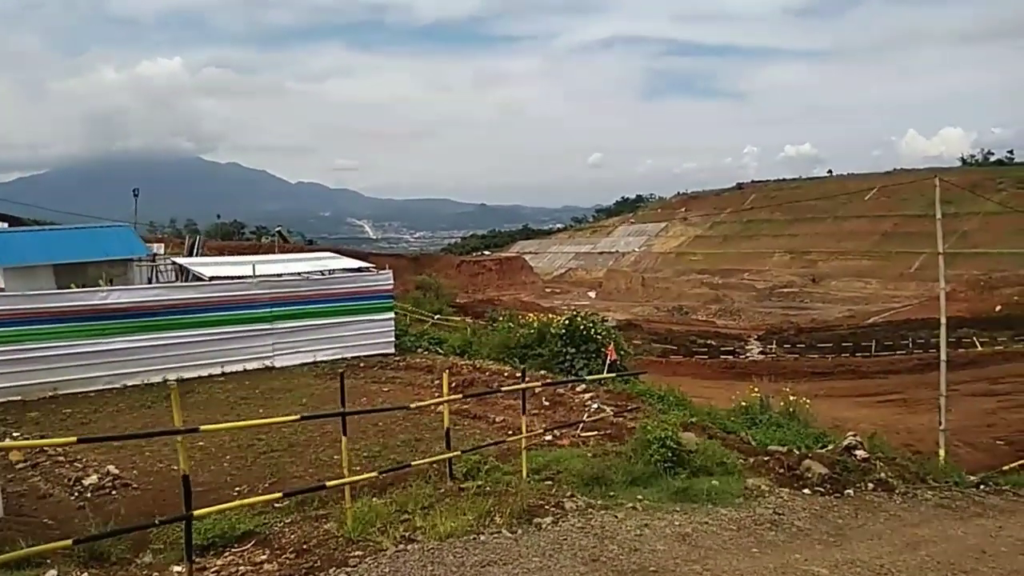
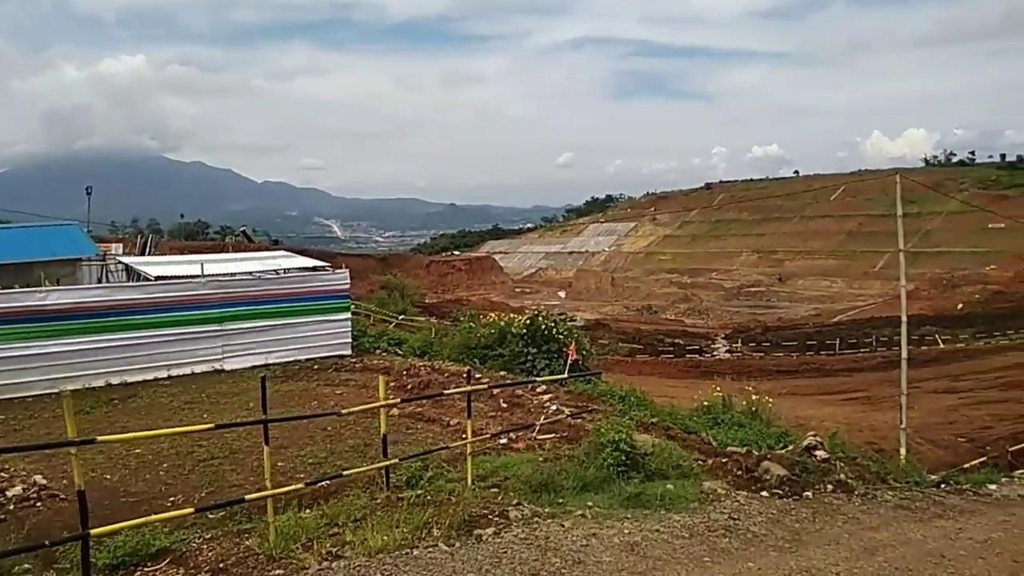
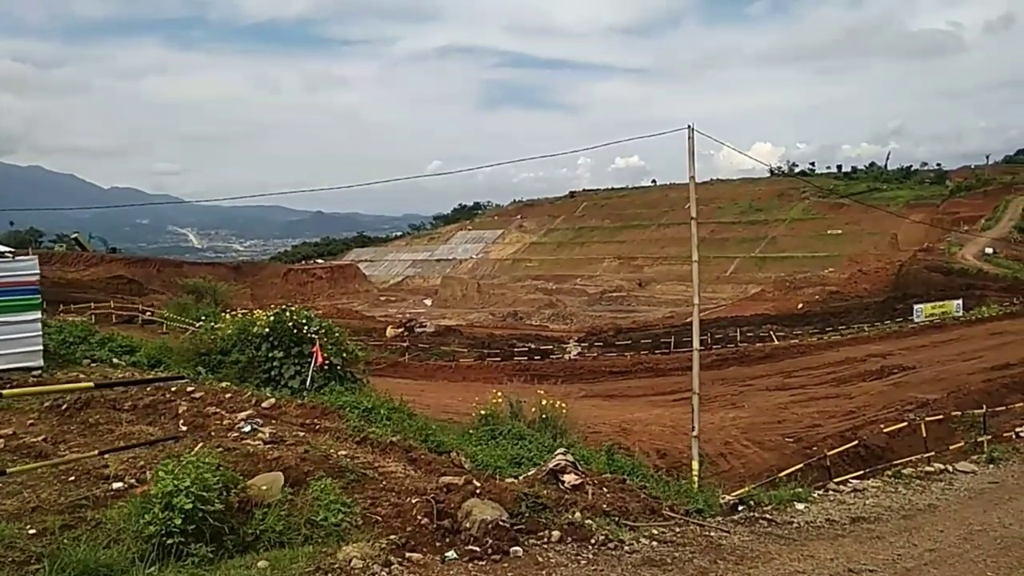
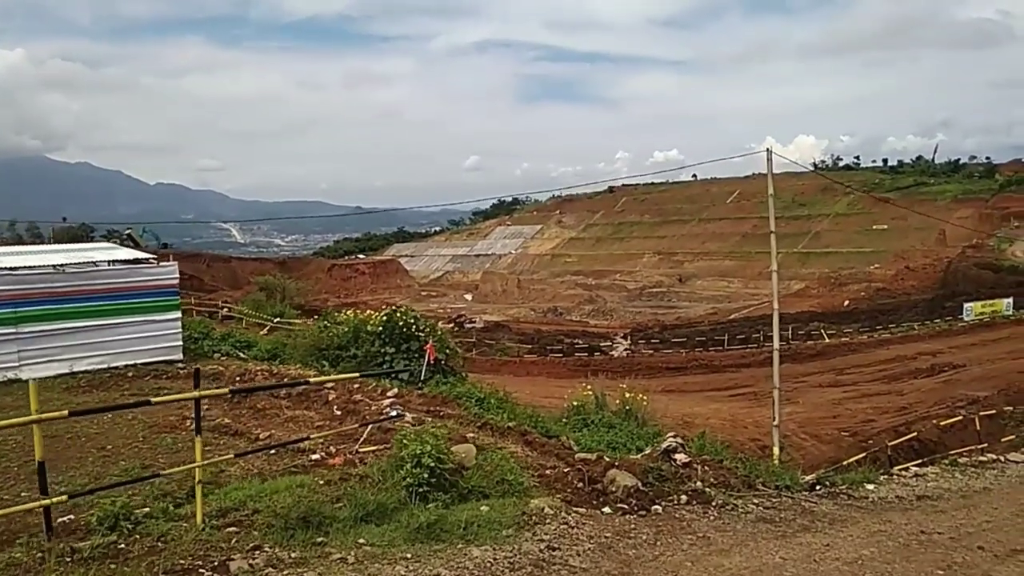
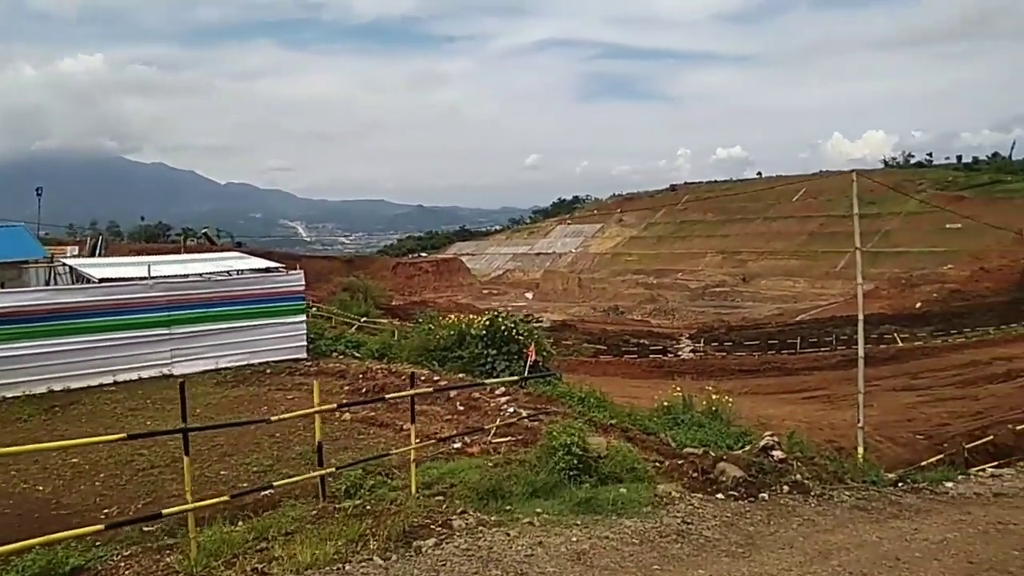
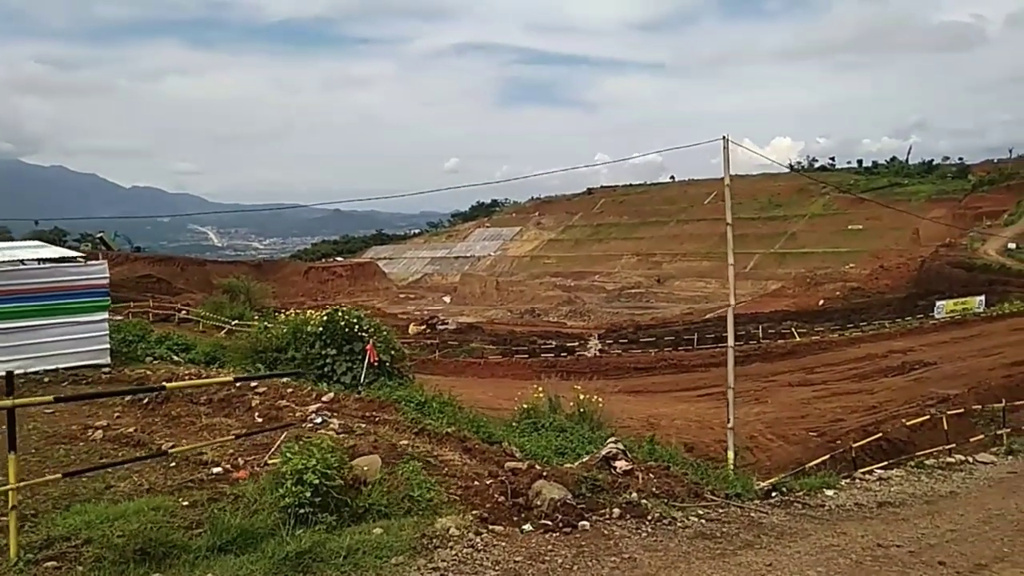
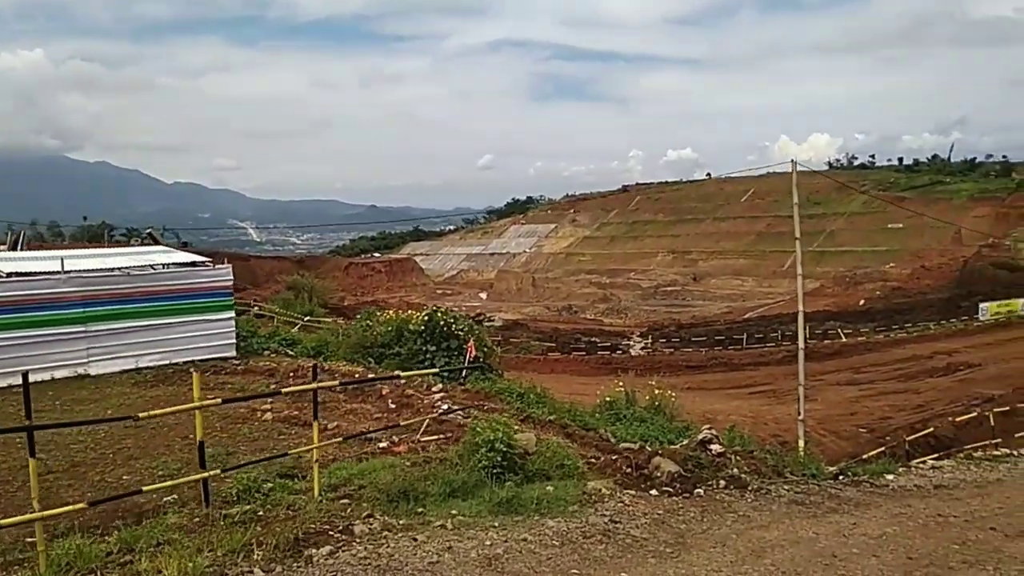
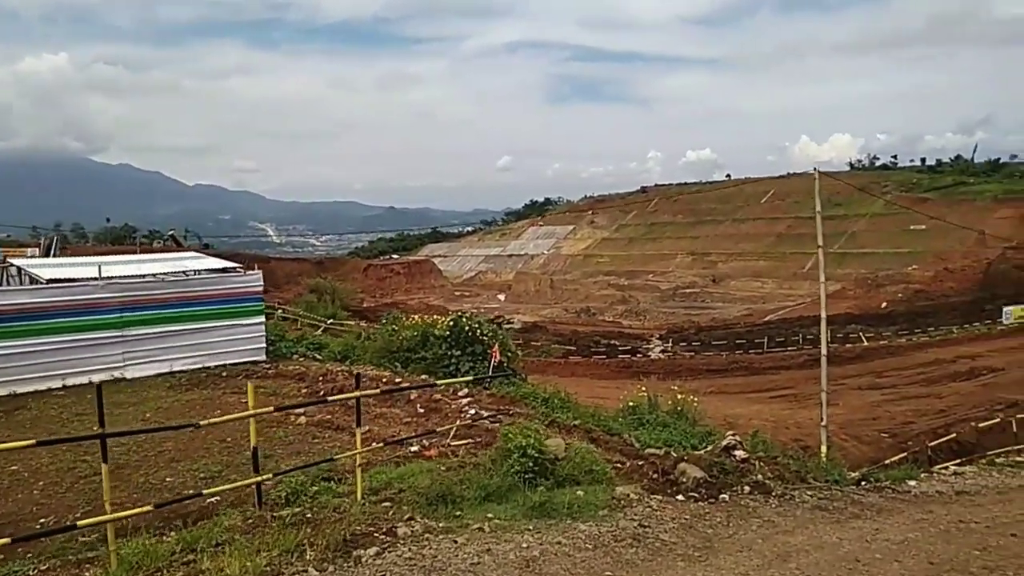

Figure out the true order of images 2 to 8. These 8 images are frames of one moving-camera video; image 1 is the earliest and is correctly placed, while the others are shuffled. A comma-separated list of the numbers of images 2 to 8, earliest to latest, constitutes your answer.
2, 5, 8, 7, 4, 6, 3
